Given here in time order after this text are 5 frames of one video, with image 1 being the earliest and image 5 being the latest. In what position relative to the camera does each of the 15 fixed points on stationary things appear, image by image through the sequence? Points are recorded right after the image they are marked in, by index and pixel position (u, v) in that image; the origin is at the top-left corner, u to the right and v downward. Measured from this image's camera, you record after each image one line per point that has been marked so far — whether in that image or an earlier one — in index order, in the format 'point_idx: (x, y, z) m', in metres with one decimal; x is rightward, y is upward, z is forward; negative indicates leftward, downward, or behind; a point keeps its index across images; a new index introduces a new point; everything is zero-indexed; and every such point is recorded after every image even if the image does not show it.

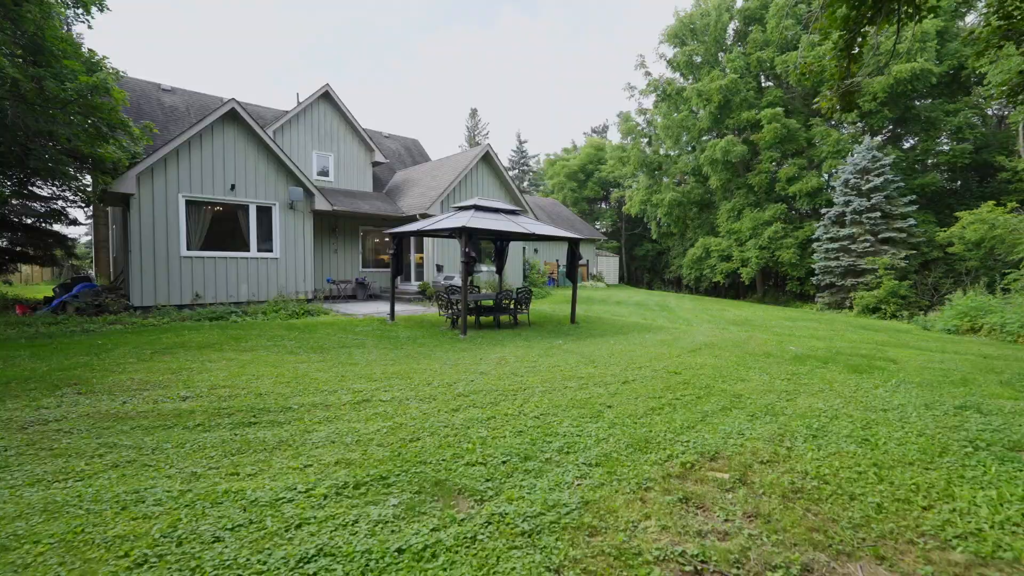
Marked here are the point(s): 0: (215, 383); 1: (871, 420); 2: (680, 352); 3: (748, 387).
0: (-2.8, -0.9, +4.2) m
1: (+2.9, -1.1, +3.6) m
2: (+2.5, -0.9, +6.5) m
3: (+2.5, -1.0, +4.7) m
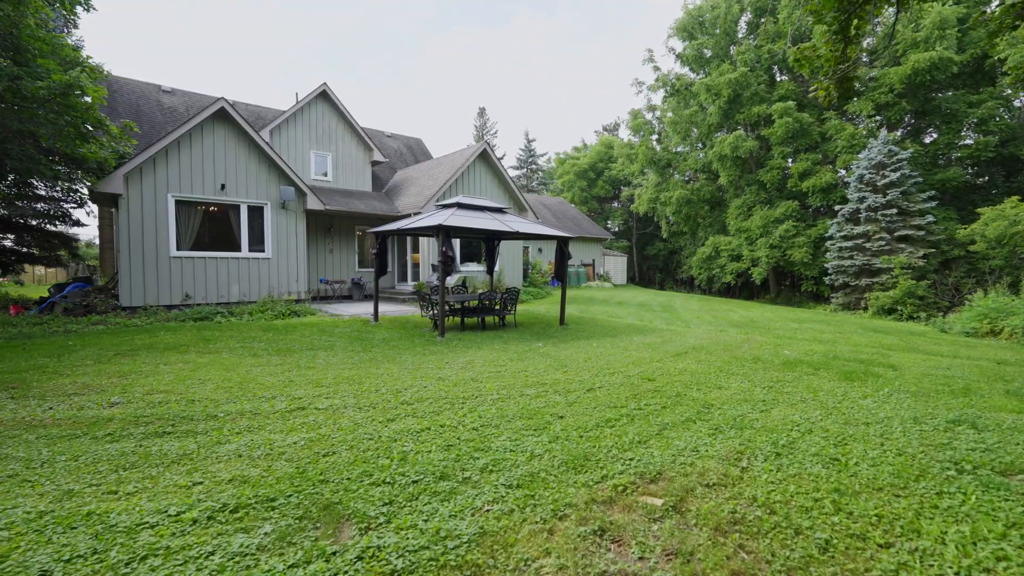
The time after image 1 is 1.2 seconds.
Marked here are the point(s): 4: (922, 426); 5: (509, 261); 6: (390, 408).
0: (-3.2, -0.9, +4.0) m
1: (+2.5, -1.1, +3.3) m
2: (+2.1, -1.0, +6.2) m
3: (+2.0, -1.1, +4.3) m
4: (+3.2, -1.1, +3.5) m
5: (-0.1, +0.9, +15.9) m
6: (-1.0, -1.0, +3.6) m
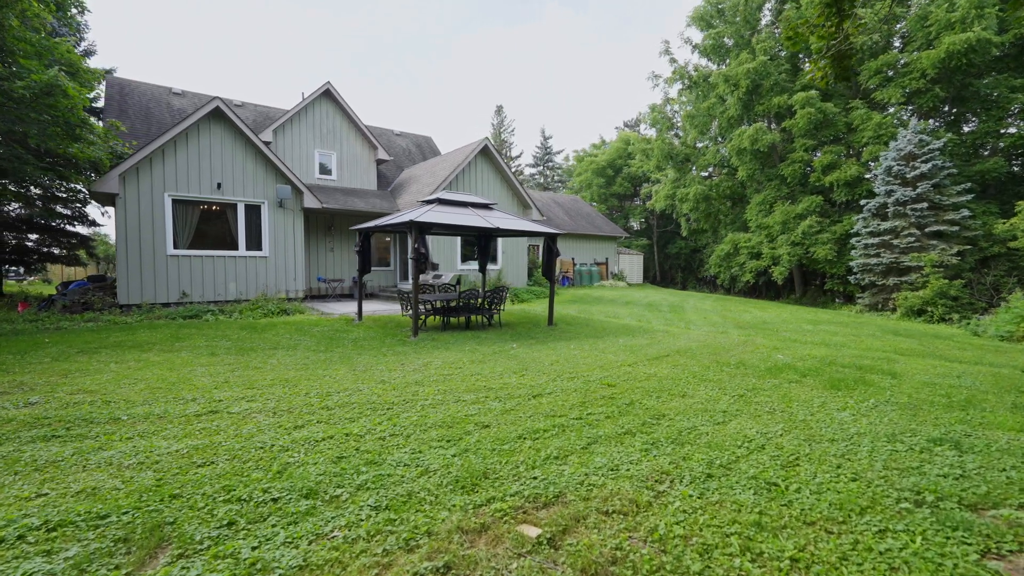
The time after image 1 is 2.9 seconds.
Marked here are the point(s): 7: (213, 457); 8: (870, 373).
0: (-3.8, -0.9, +3.9) m
1: (+1.9, -1.1, +2.9) m
2: (+1.7, -0.9, +5.8) m
3: (+1.5, -1.0, +3.9) m
4: (+2.6, -1.1, +3.0) m
5: (0.0, +1.0, +15.6) m
6: (-1.6, -1.0, +3.4) m
7: (-1.8, -1.0, +2.6) m
8: (+4.3, -1.0, +5.3) m
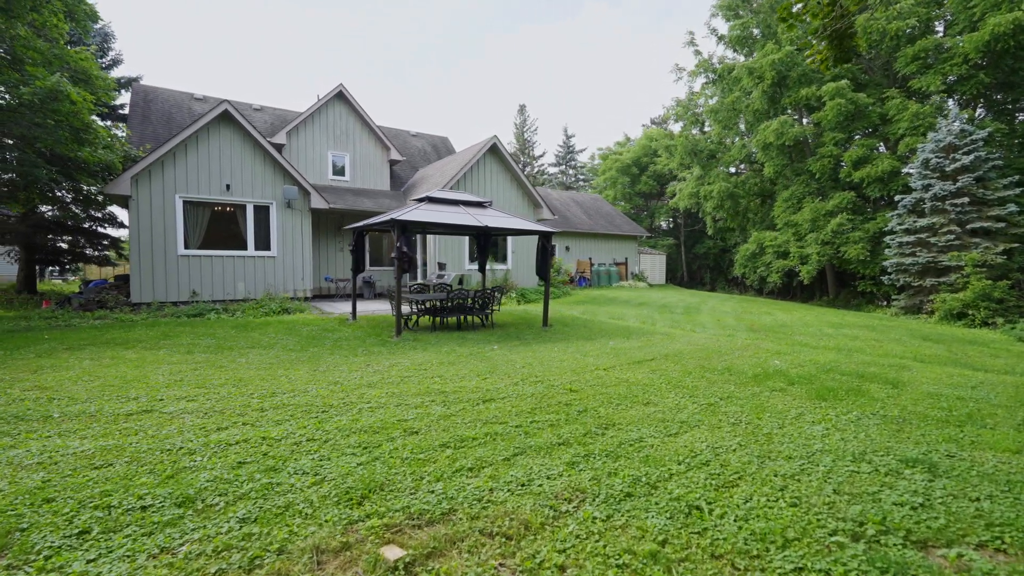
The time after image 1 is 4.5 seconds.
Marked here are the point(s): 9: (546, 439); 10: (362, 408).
0: (-4.2, -0.9, +4.0) m
1: (+1.3, -1.1, +2.6) m
2: (+1.3, -0.9, +5.5) m
3: (+1.0, -1.0, +3.6) m
4: (+2.1, -1.1, +2.7) m
5: (+0.3, +1.0, +15.4) m
6: (-2.1, -0.9, +3.3) m
7: (-2.3, -1.0, +2.6) m
8: (+3.9, -1.0, +4.8) m
9: (+0.2, -1.0, +3.1) m
10: (-1.2, -1.0, +3.5) m
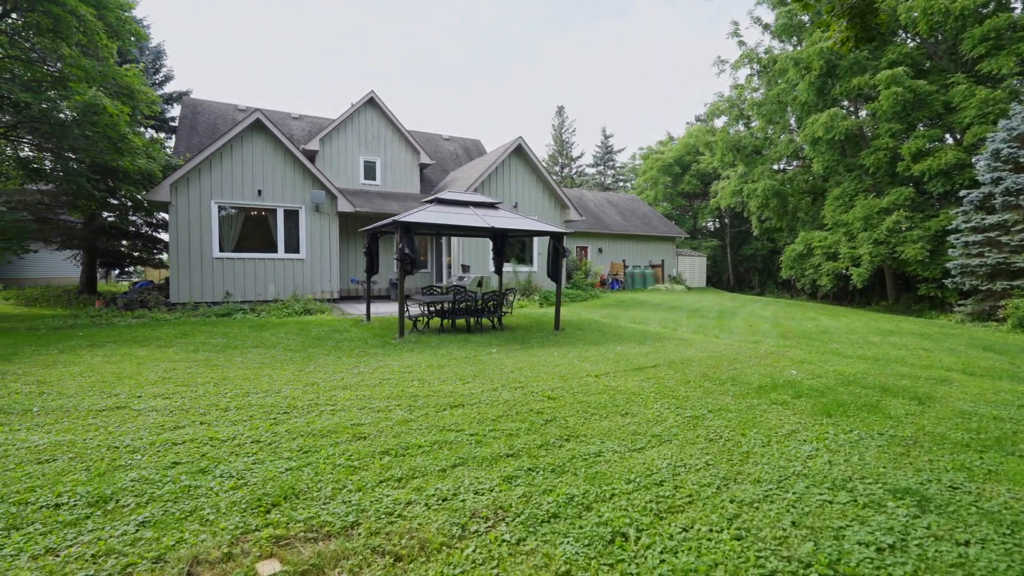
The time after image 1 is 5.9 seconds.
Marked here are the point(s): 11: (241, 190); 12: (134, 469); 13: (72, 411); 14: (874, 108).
0: (-4.5, -0.9, +4.2) m
1: (+0.9, -1.1, +2.3) m
2: (+1.2, -1.0, +5.2) m
3: (+0.7, -1.1, +3.4) m
4: (+1.7, -1.1, +2.3) m
5: (+1.1, +0.9, +15.1) m
6: (-2.4, -0.9, +3.4) m
7: (-2.7, -1.0, +2.6) m
8: (+3.7, -1.1, +4.3) m
9: (-0.1, -1.0, +2.9) m
10: (-1.5, -1.0, +3.5) m
11: (-7.2, +2.6, +11.8) m
12: (-2.1, -1.0, +2.5) m
13: (-3.3, -0.9, +3.4) m
14: (+12.3, +6.2, +15.3) m
